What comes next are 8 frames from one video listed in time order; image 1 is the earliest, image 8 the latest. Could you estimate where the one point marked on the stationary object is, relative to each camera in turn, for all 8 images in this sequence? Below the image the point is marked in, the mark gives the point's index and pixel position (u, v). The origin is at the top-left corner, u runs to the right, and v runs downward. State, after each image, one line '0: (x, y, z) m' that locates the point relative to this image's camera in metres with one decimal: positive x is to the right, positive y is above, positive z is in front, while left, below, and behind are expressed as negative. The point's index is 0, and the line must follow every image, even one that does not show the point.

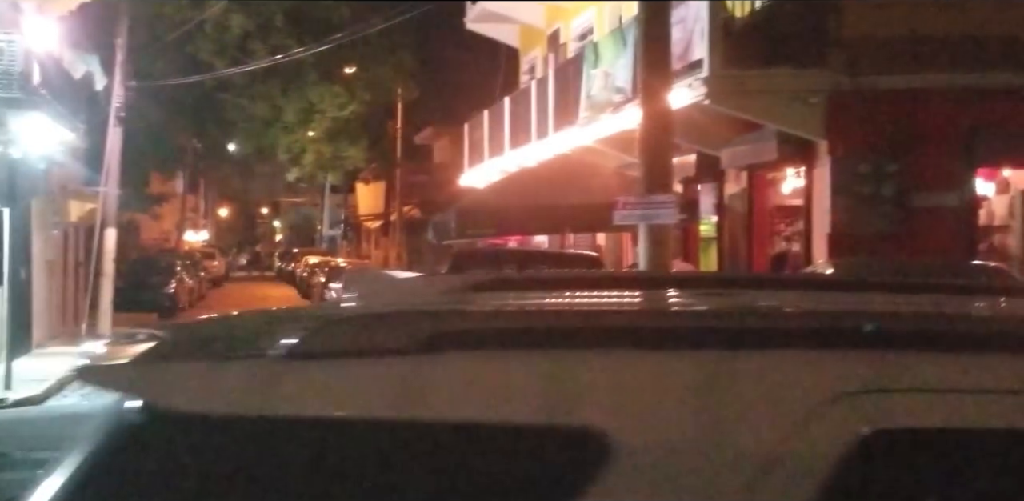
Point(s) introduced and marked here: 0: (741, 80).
0: (+2.4, +1.8, +13.4) m
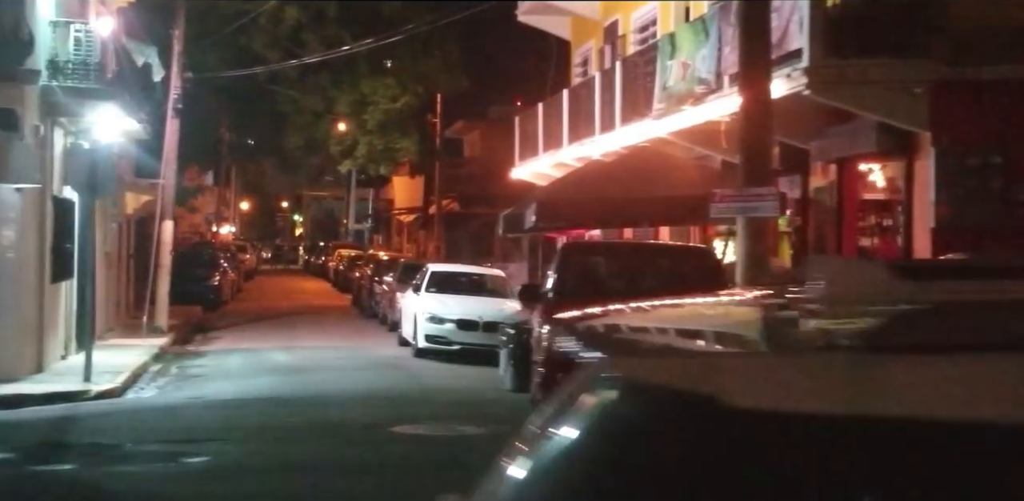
0: (+3.4, +1.9, +13.1) m
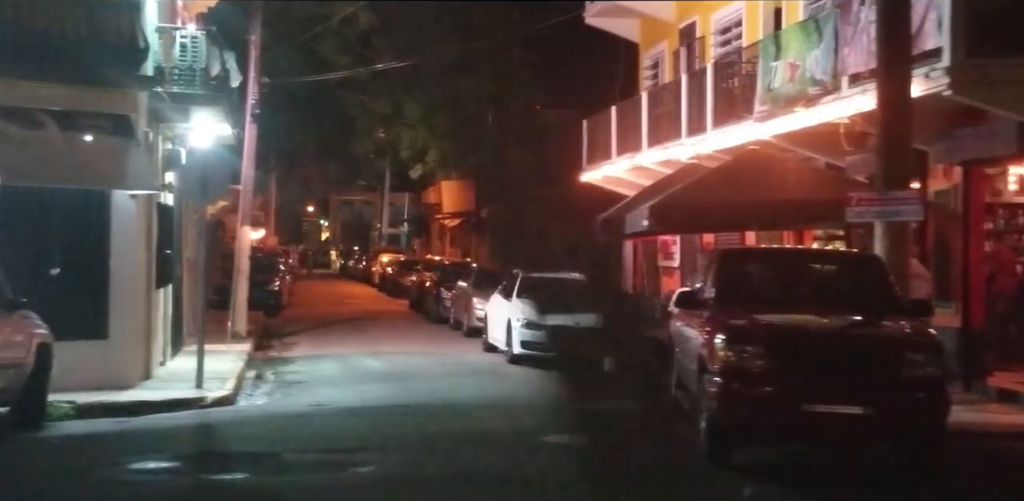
0: (+4.8, +1.8, +12.8) m
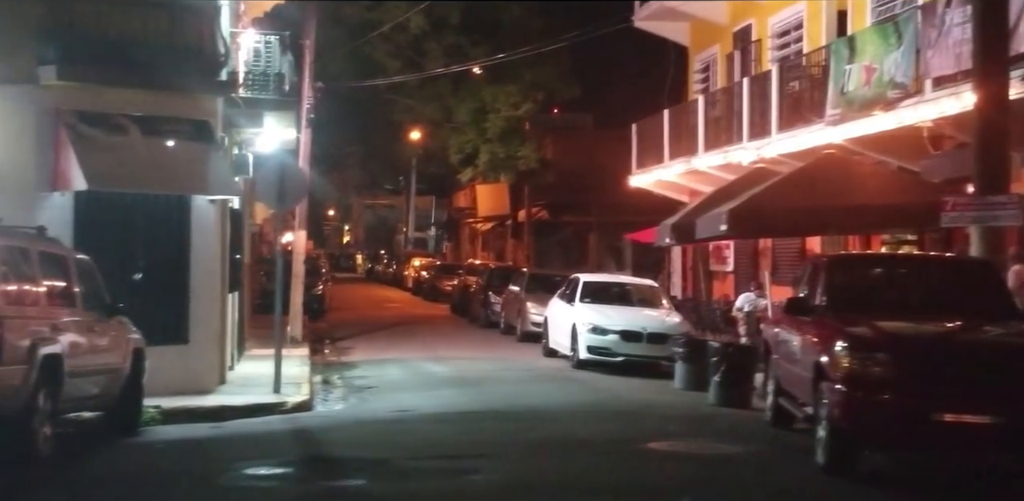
0: (+5.7, +1.8, +12.6) m
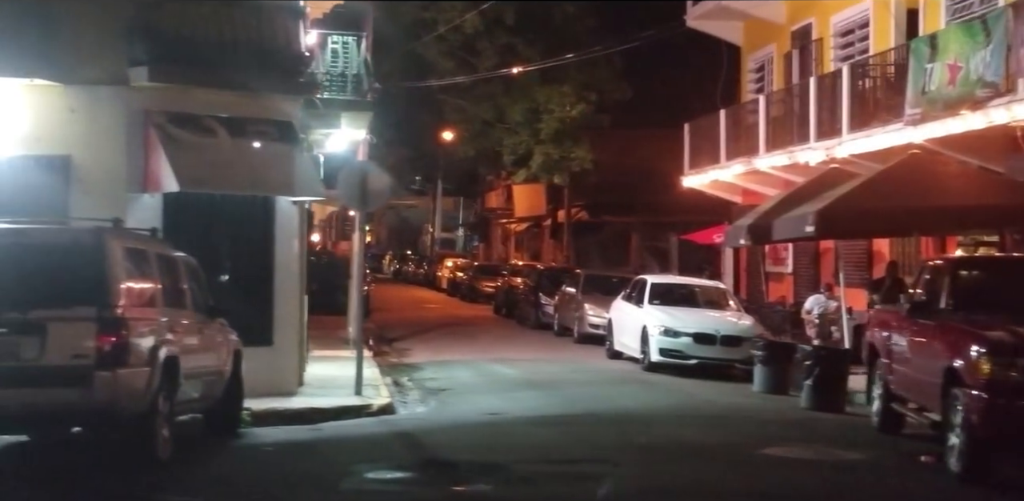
0: (+6.7, +1.8, +12.3) m
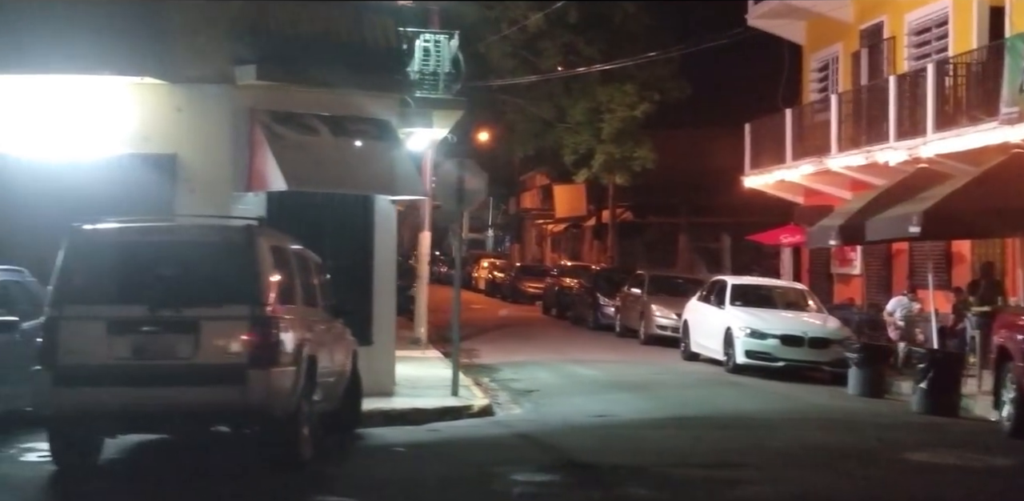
0: (+7.9, +1.7, +11.9) m
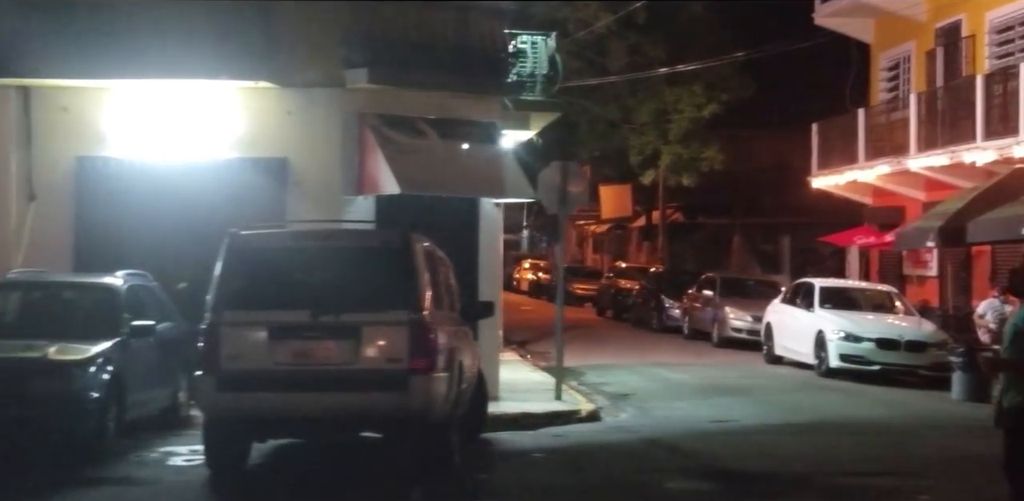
0: (+9.1, +1.7, +11.6) m
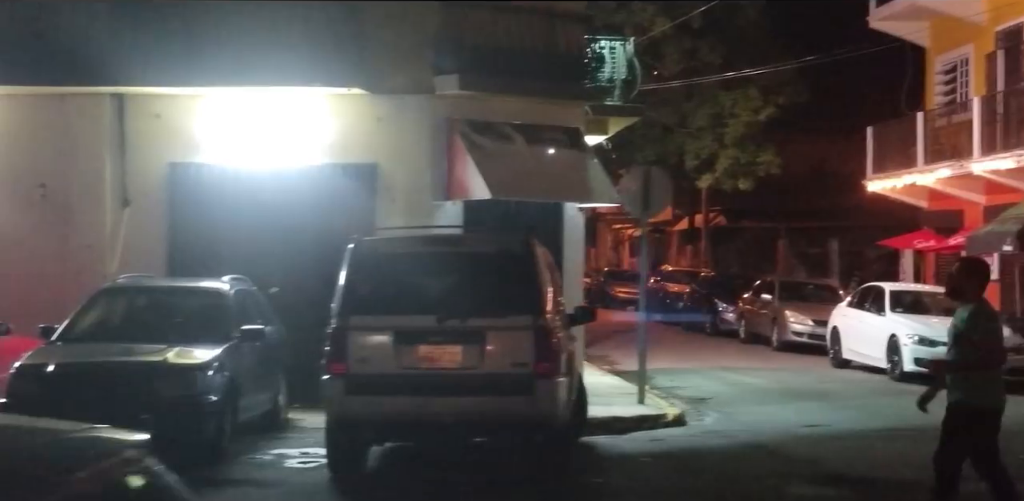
0: (+10.0, +1.7, +11.4) m
